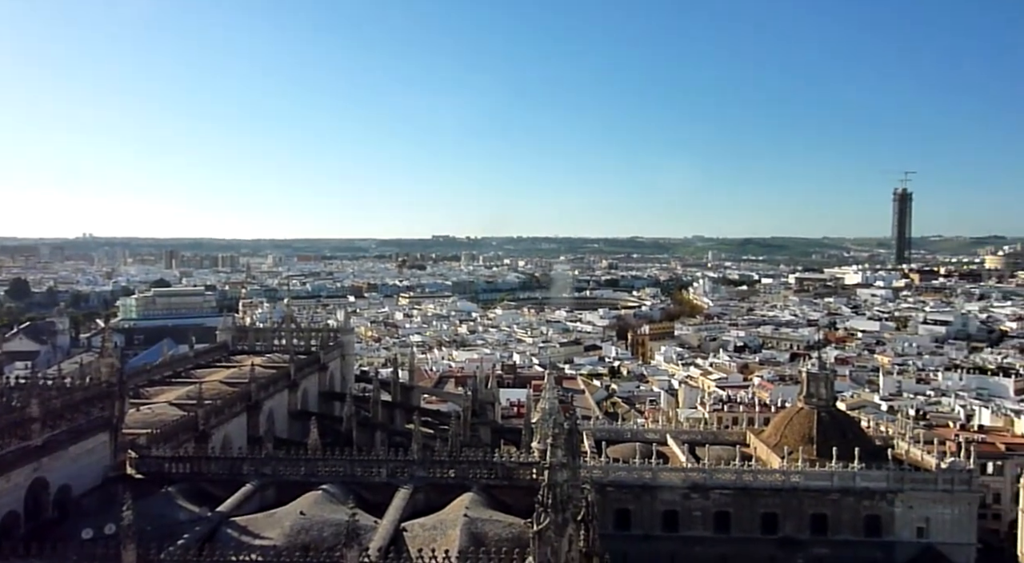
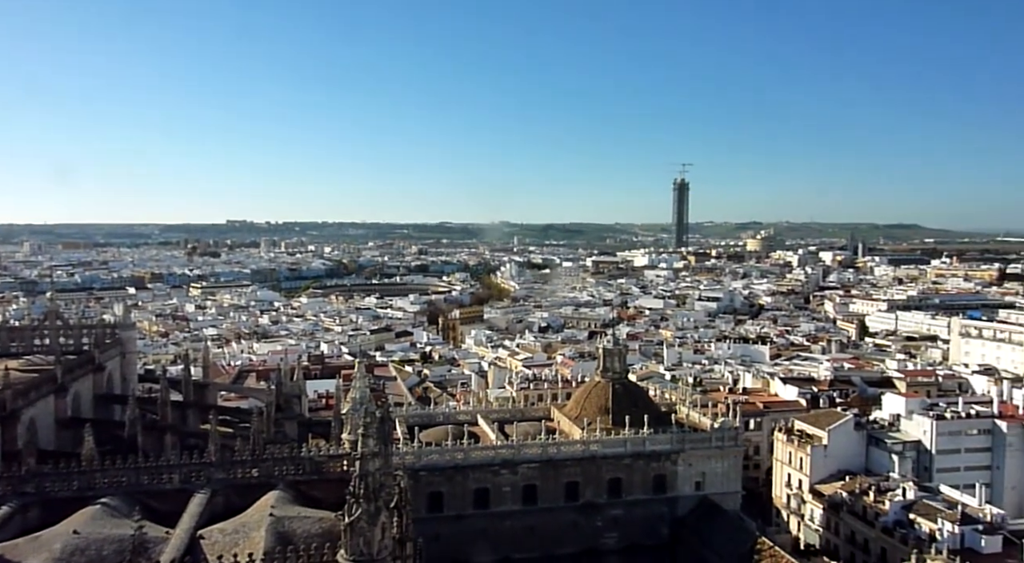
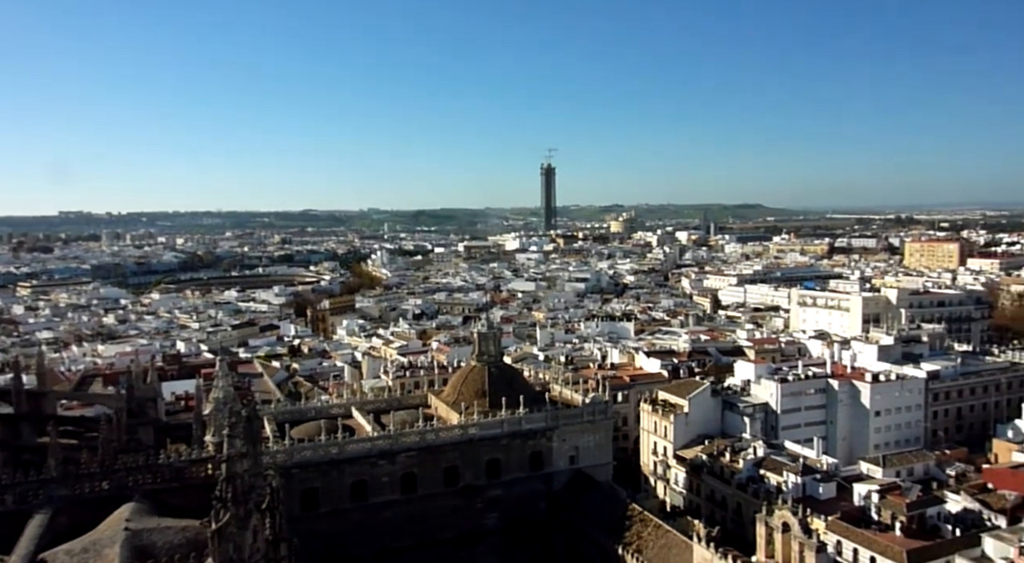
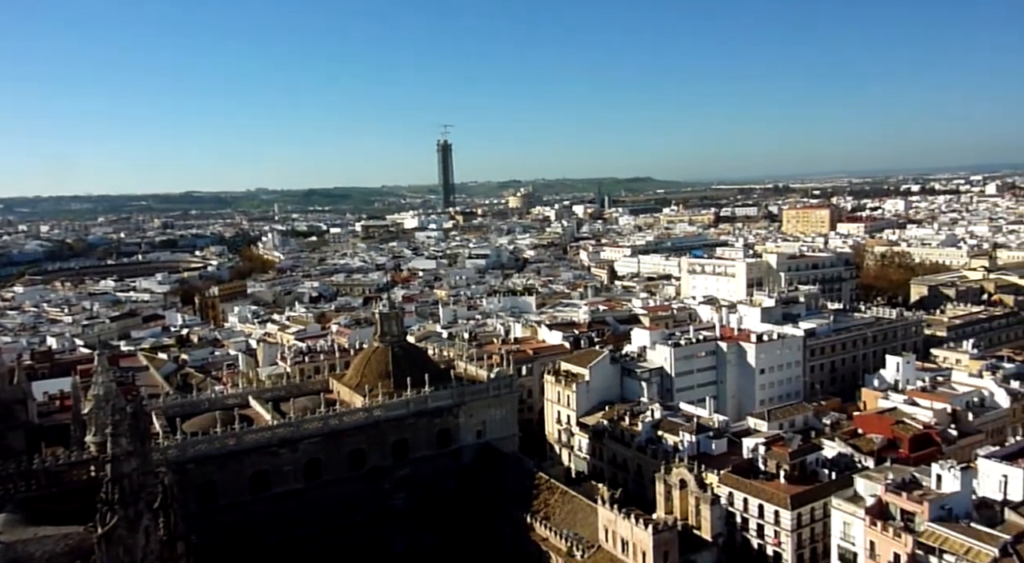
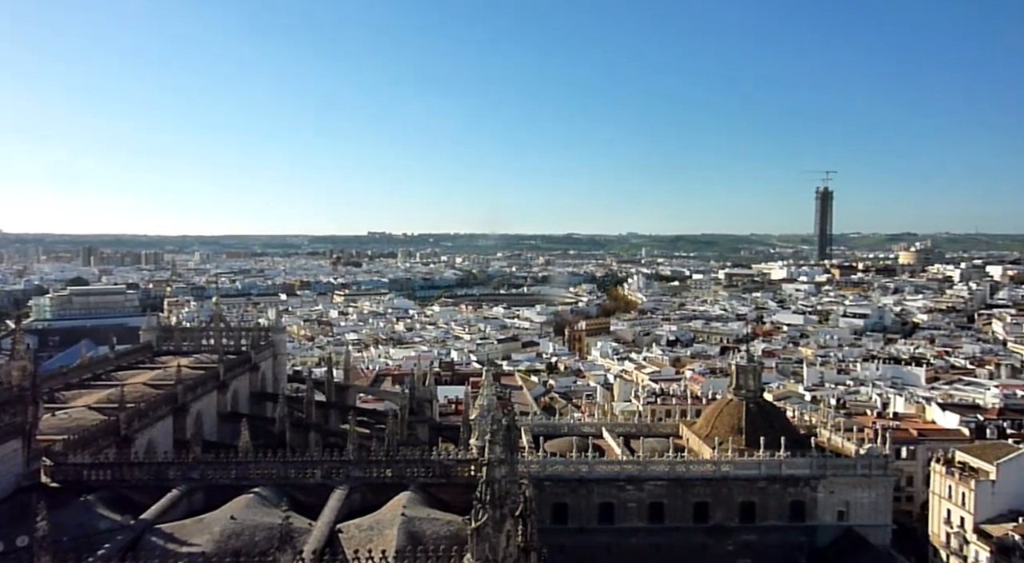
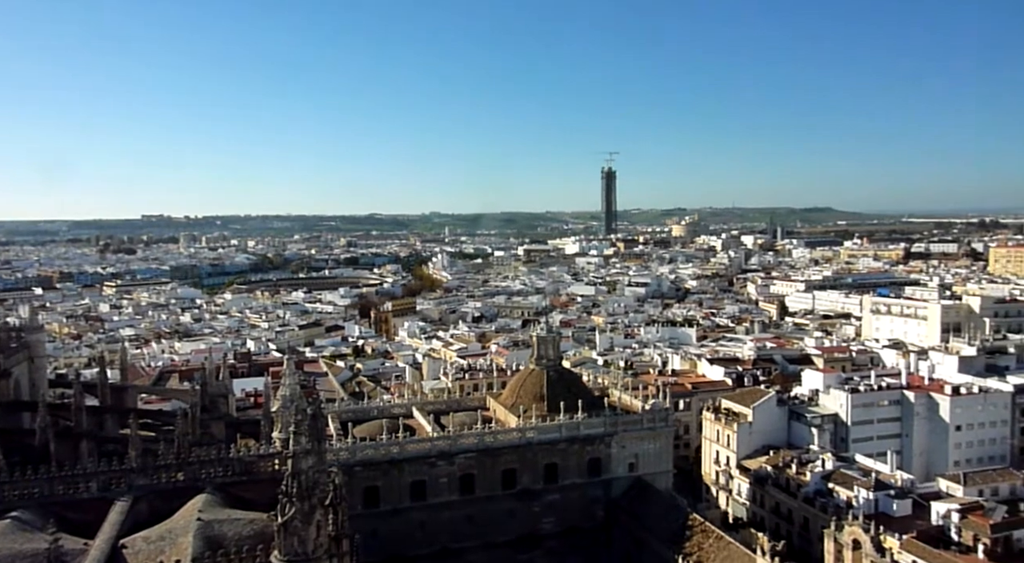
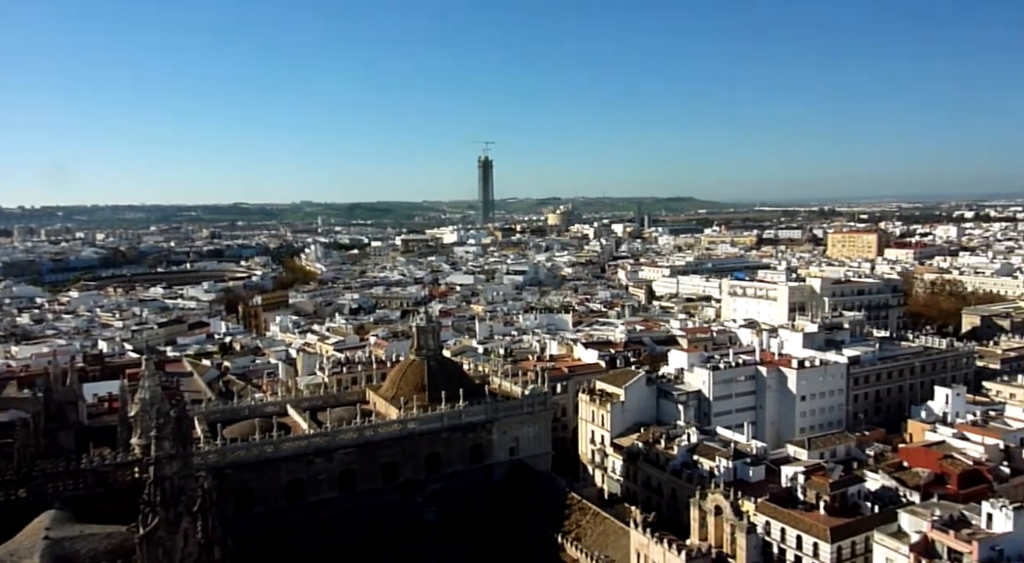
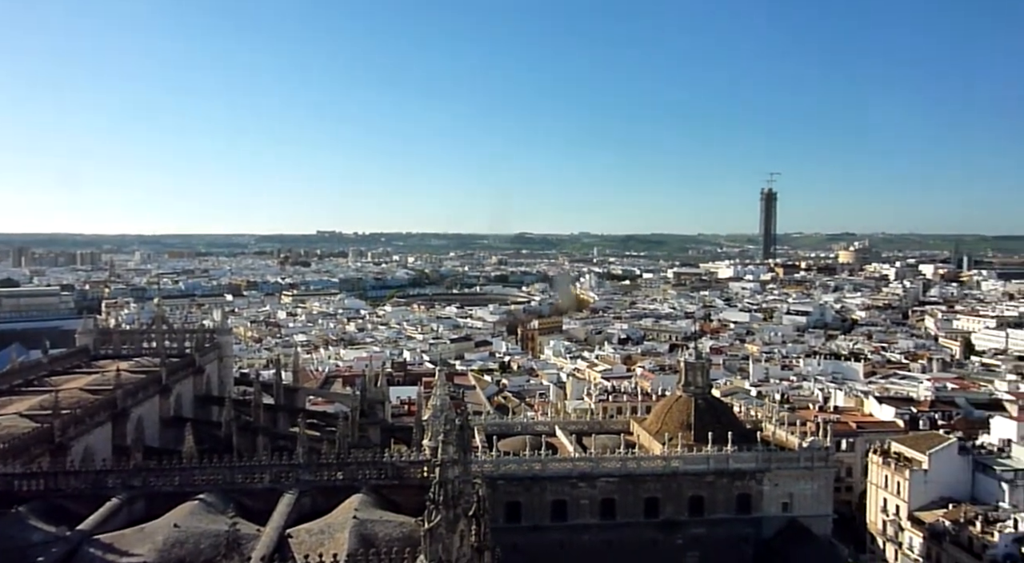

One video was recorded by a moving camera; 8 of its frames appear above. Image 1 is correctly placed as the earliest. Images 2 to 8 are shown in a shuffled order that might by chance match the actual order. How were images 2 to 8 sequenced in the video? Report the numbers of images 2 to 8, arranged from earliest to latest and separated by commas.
5, 8, 2, 6, 3, 7, 4
